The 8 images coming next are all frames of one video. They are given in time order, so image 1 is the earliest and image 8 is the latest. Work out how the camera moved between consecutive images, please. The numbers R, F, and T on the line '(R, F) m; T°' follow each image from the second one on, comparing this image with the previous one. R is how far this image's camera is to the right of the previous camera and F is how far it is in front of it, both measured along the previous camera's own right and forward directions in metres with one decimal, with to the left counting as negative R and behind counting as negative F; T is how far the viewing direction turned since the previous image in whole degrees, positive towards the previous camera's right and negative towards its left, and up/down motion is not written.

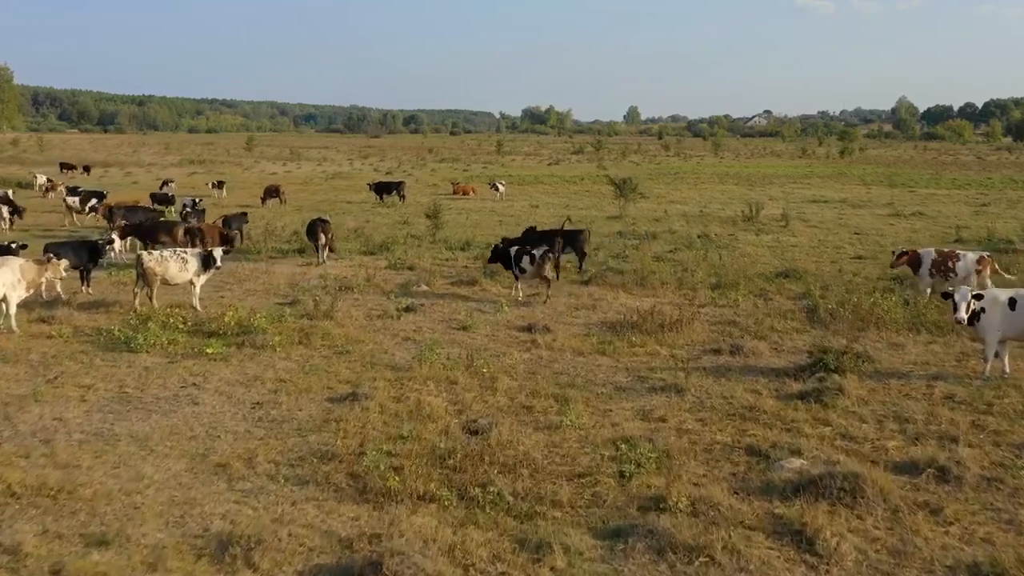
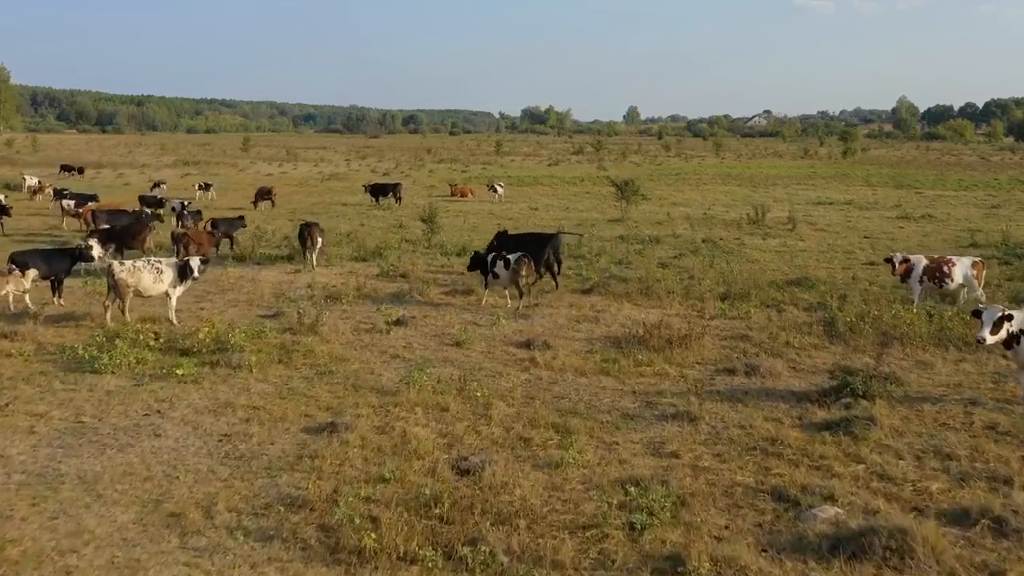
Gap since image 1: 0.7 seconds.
(0.0, +0.8) m; 0°
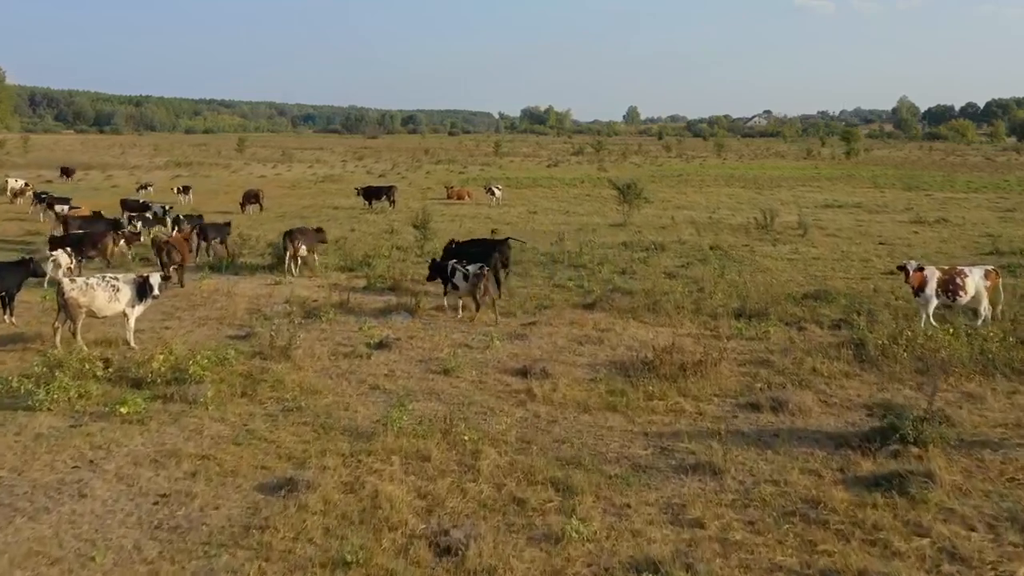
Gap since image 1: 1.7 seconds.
(+0.1, +1.1) m; 0°
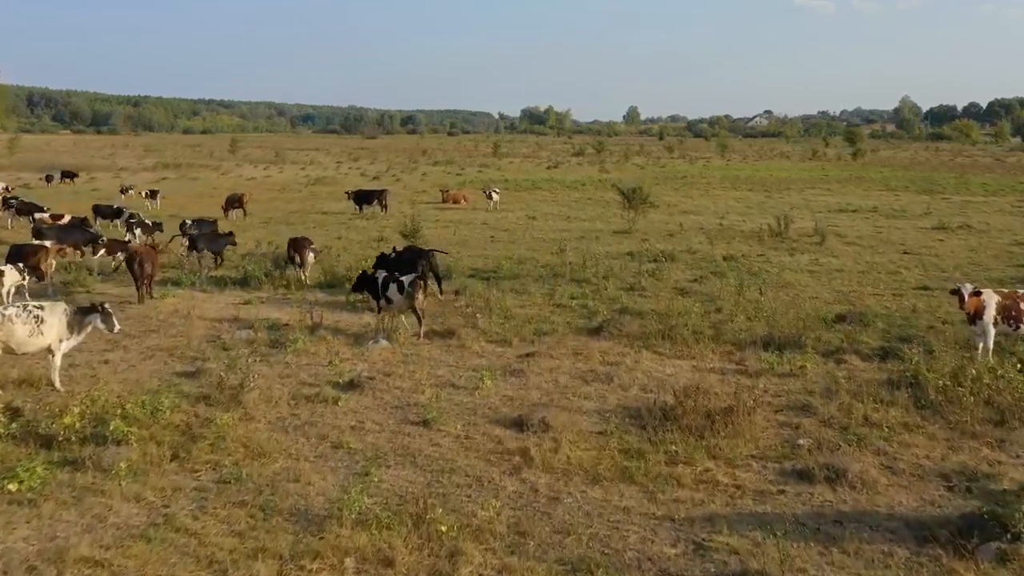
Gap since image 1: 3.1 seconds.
(+0.1, +1.6) m; 0°
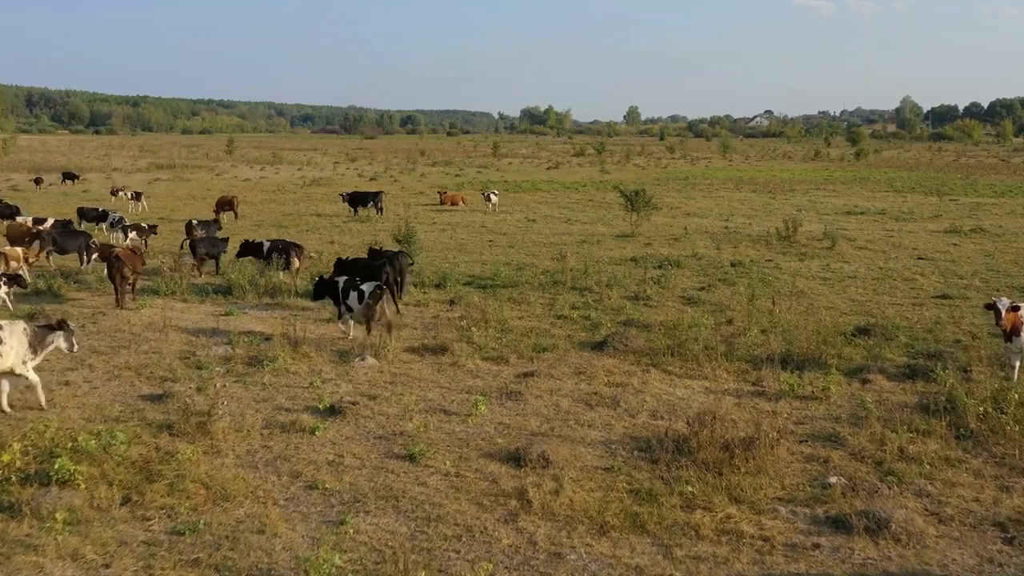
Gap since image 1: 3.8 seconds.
(0.0, +0.8) m; 0°
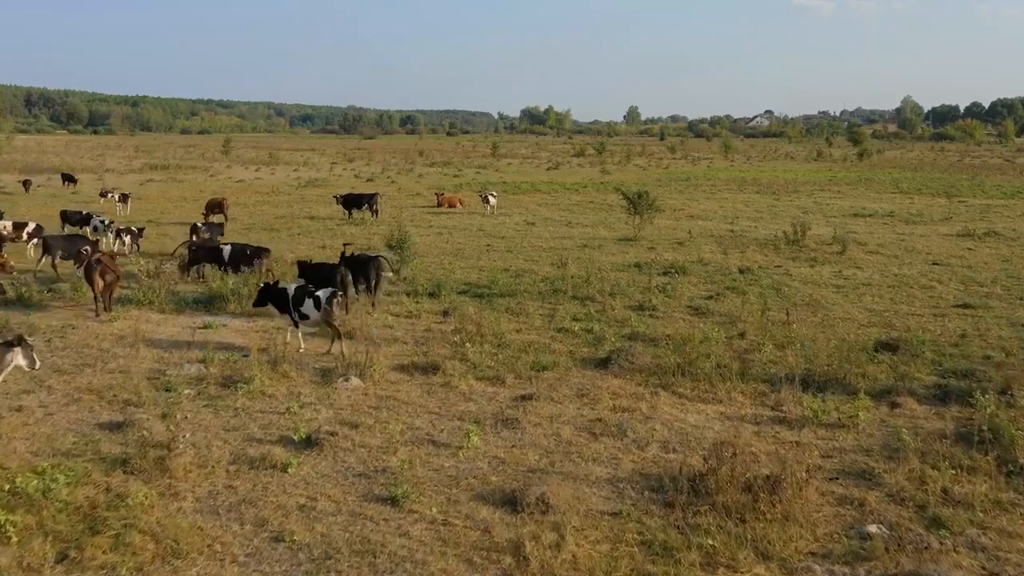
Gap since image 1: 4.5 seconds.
(0.0, +0.8) m; 0°
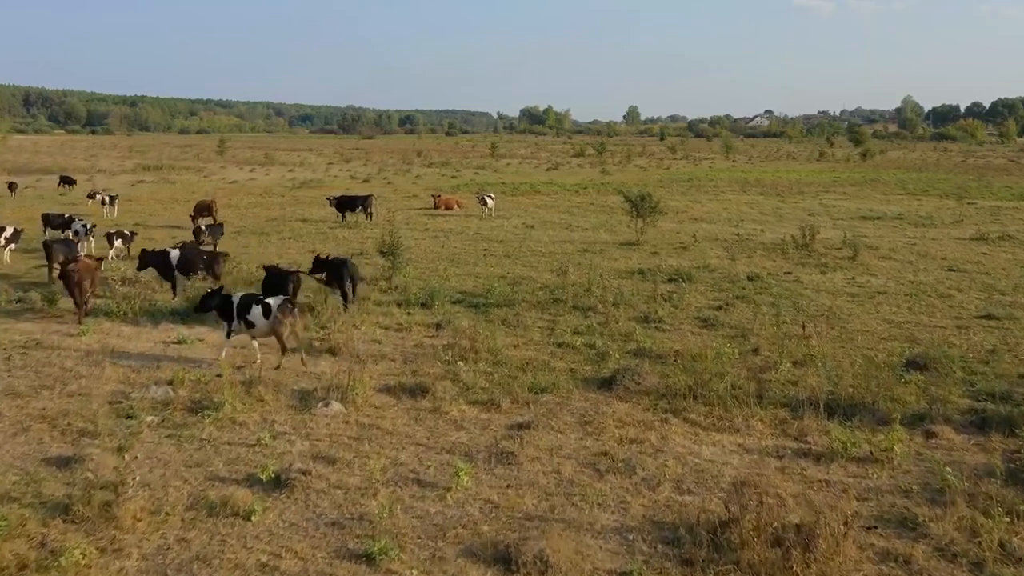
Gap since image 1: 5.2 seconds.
(0.0, +0.8) m; 0°
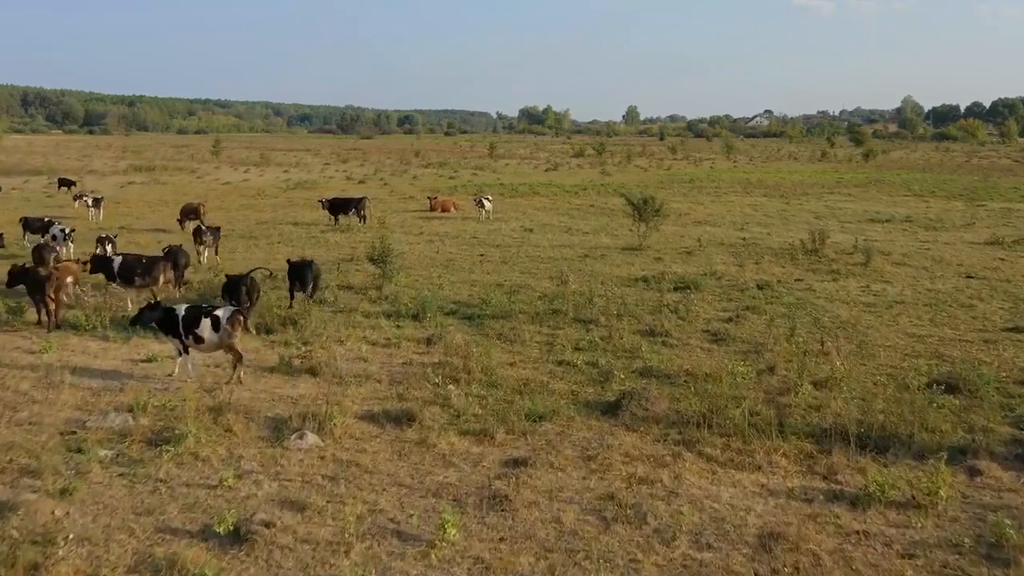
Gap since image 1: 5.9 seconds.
(0.0, +0.8) m; 0°
